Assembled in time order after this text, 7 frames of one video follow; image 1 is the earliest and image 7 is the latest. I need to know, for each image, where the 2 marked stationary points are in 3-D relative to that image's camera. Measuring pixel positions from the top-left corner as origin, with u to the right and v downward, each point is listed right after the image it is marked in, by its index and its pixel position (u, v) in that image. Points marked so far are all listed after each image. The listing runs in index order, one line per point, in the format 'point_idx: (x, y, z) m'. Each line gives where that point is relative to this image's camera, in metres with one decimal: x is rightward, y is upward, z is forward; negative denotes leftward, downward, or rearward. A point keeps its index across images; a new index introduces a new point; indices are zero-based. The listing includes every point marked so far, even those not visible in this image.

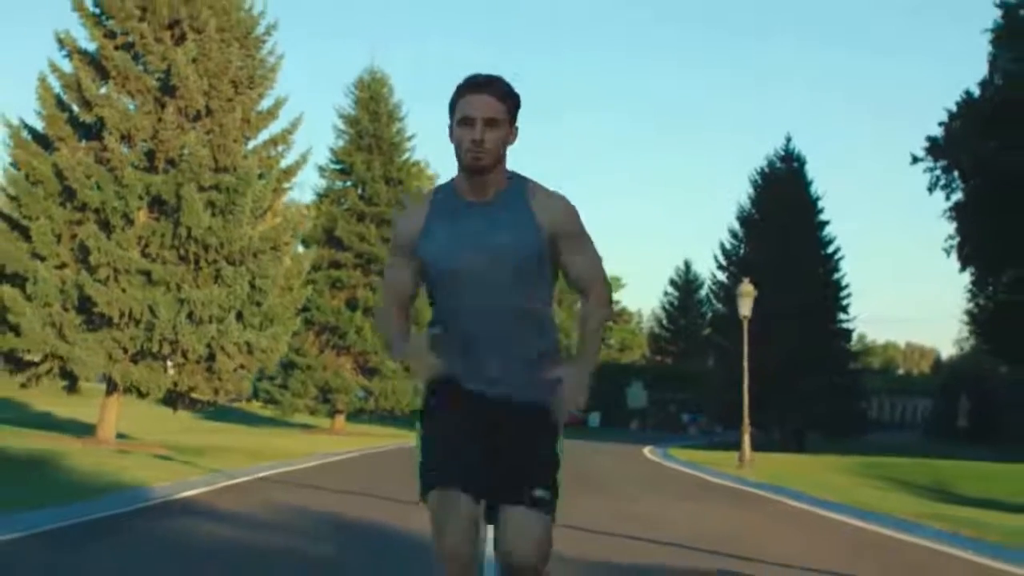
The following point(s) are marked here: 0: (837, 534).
0: (+4.4, -3.1, +18.8) m
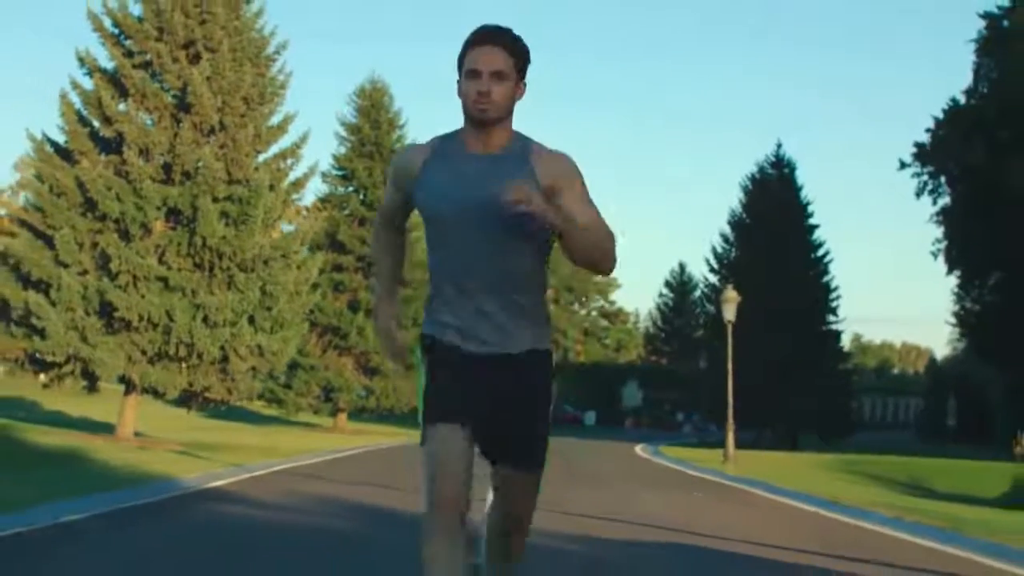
0: (+4.3, -3.2, +20.6) m
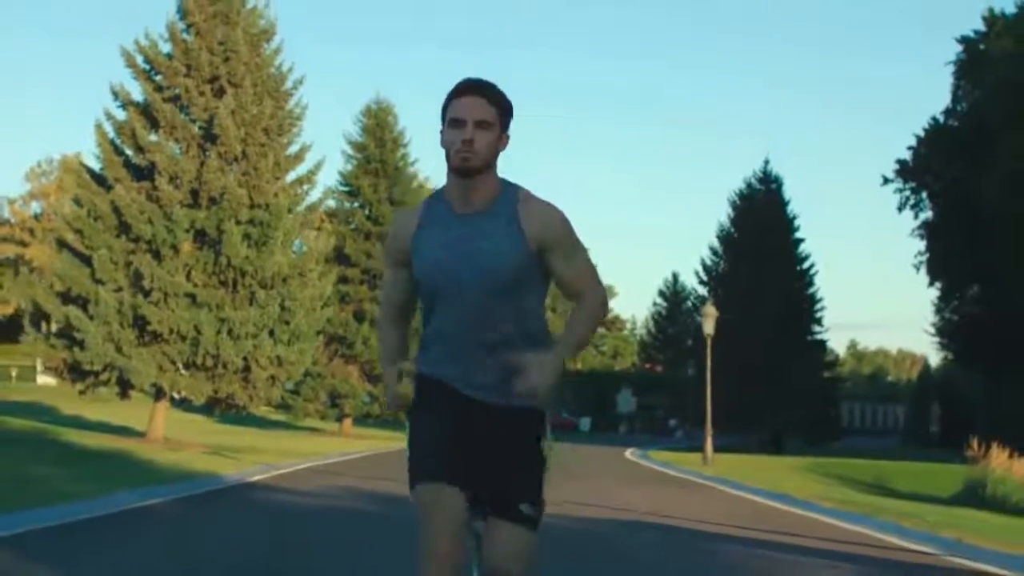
0: (+4.2, -3.6, +23.6) m
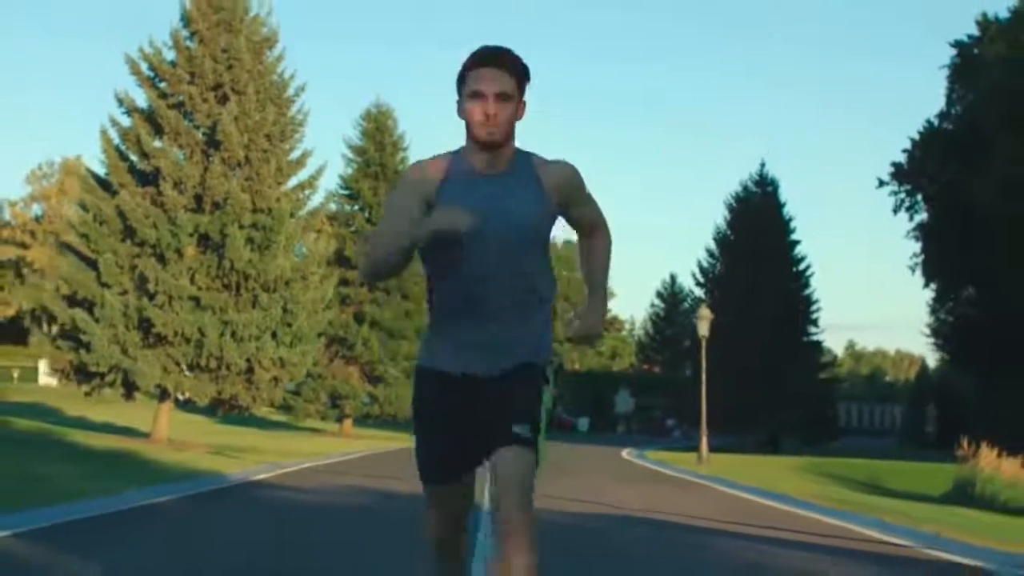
0: (+4.2, -3.6, +24.2) m
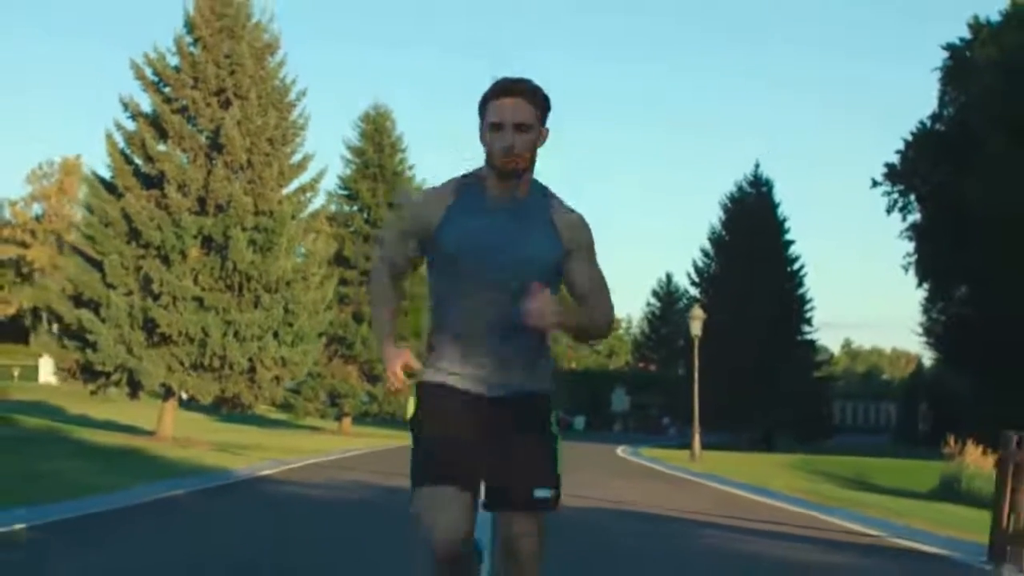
0: (+4.1, -3.7, +25.0) m
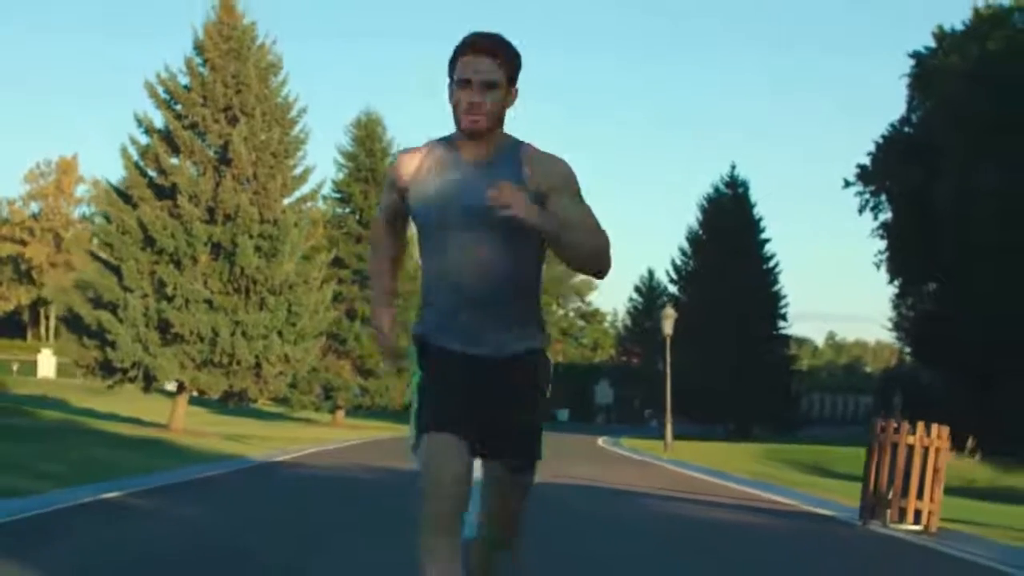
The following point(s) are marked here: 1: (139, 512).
0: (+3.9, -3.8, +28.2) m
1: (-4.7, -2.9, +17.8) m
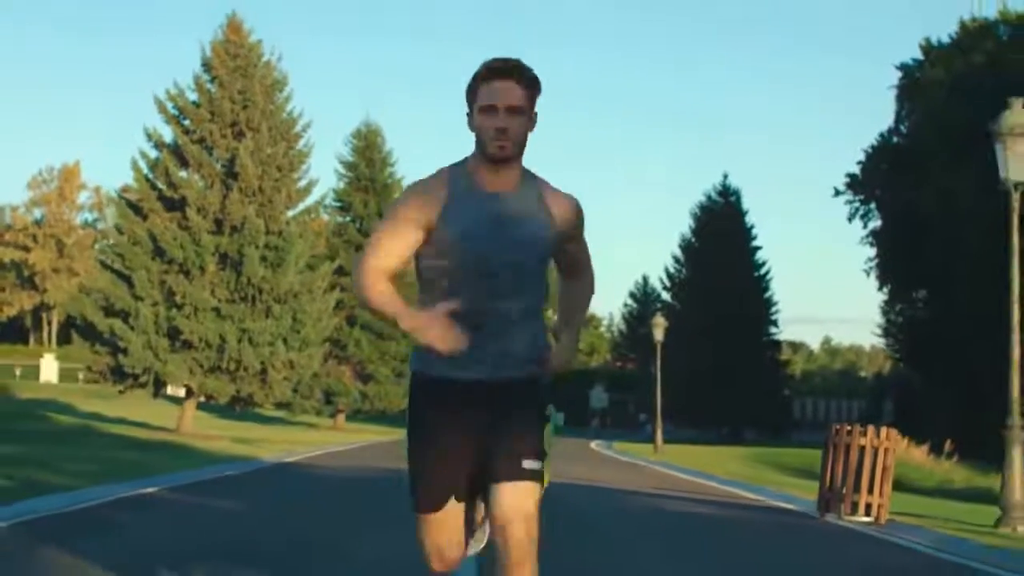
0: (+3.8, -4.0, +29.7) m
1: (-4.7, -3.1, +19.4) m
